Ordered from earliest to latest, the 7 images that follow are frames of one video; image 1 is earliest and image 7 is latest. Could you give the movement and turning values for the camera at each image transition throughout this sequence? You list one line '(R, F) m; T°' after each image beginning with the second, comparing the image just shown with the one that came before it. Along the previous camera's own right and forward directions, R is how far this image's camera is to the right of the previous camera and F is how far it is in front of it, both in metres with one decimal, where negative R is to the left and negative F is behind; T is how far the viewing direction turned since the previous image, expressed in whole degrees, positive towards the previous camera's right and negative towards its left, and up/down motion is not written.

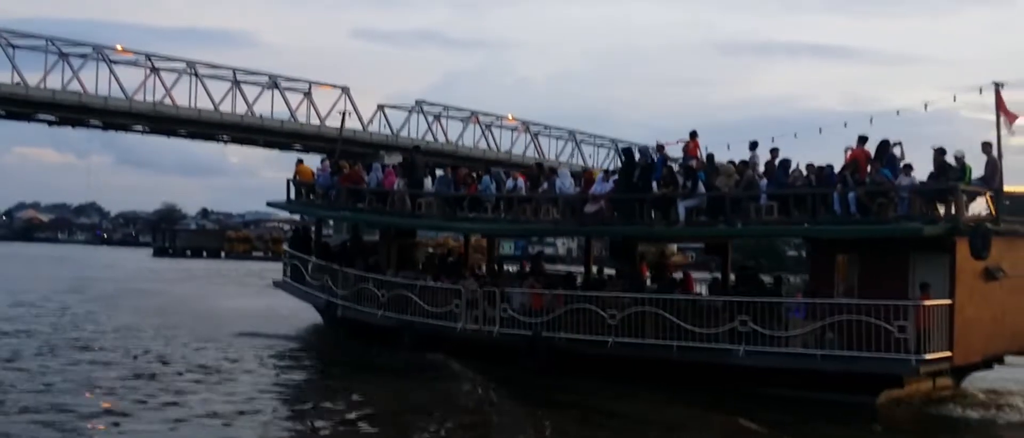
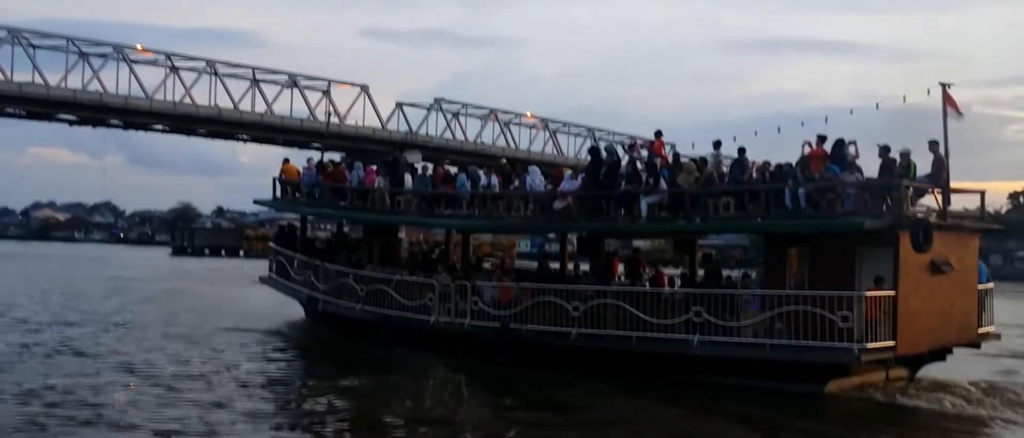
(+0.7, -0.7) m; 0°
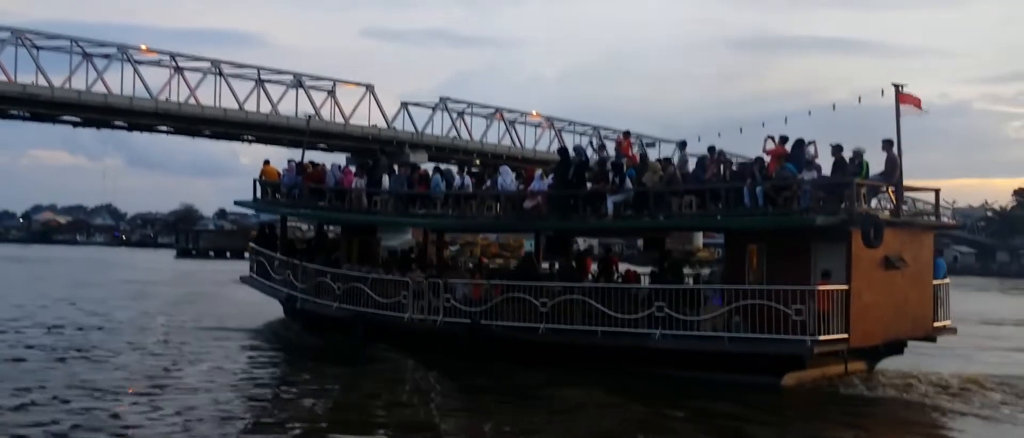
(+0.4, -0.5) m; 0°
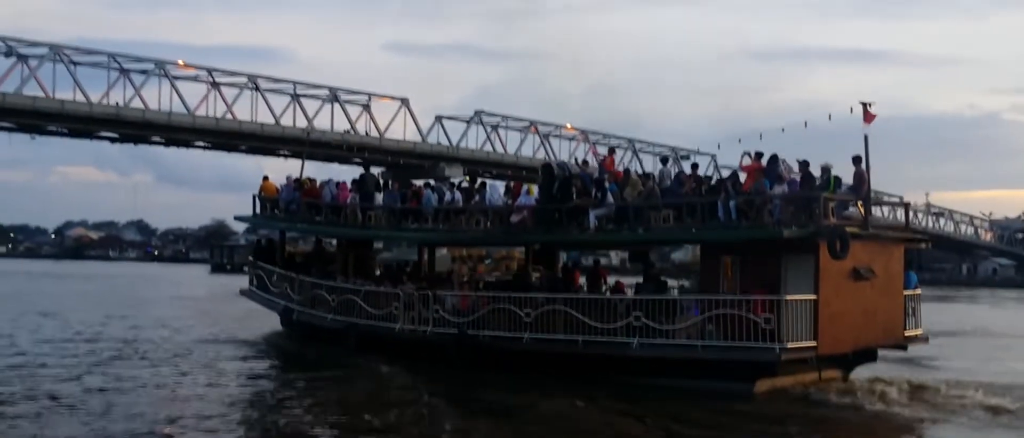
(+0.4, -0.8) m; 0°
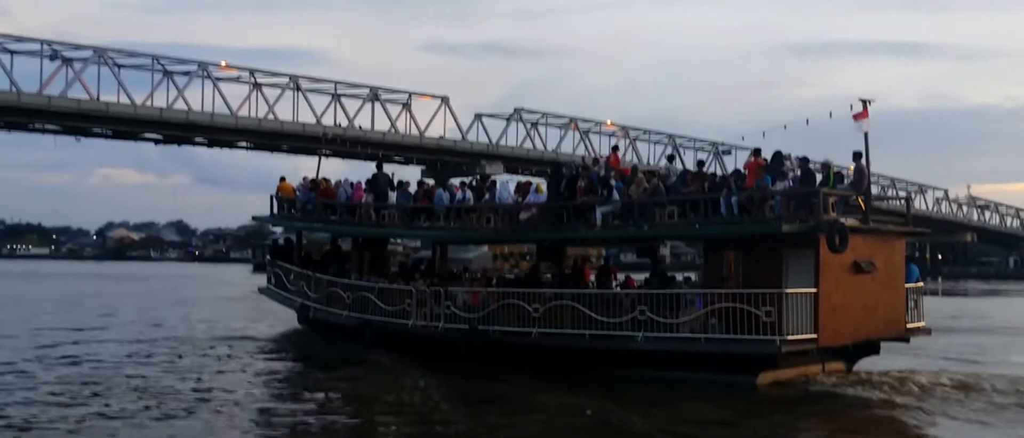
(+0.2, -0.5) m; -1°
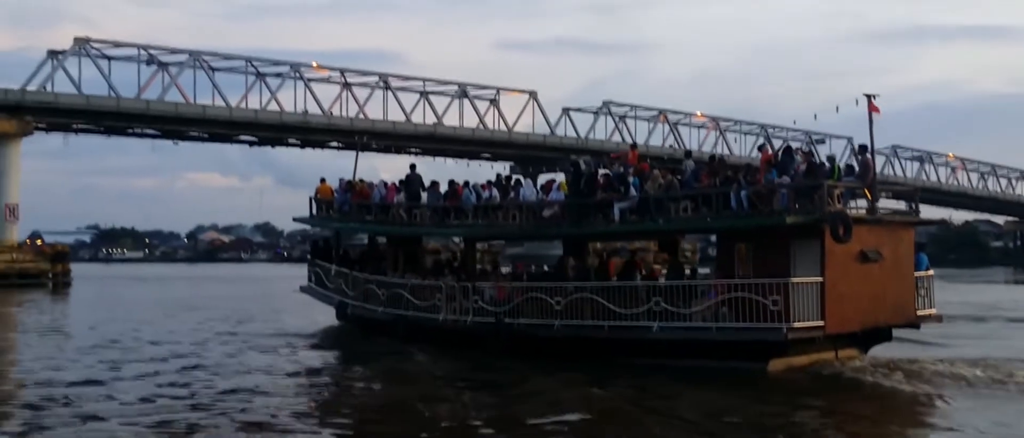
(+0.5, -1.0) m; -3°
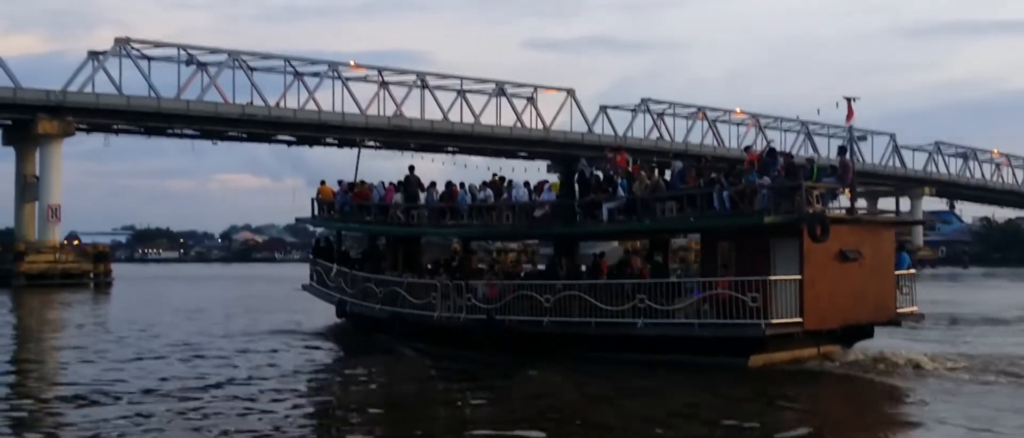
(+0.5, -0.6) m; -1°
